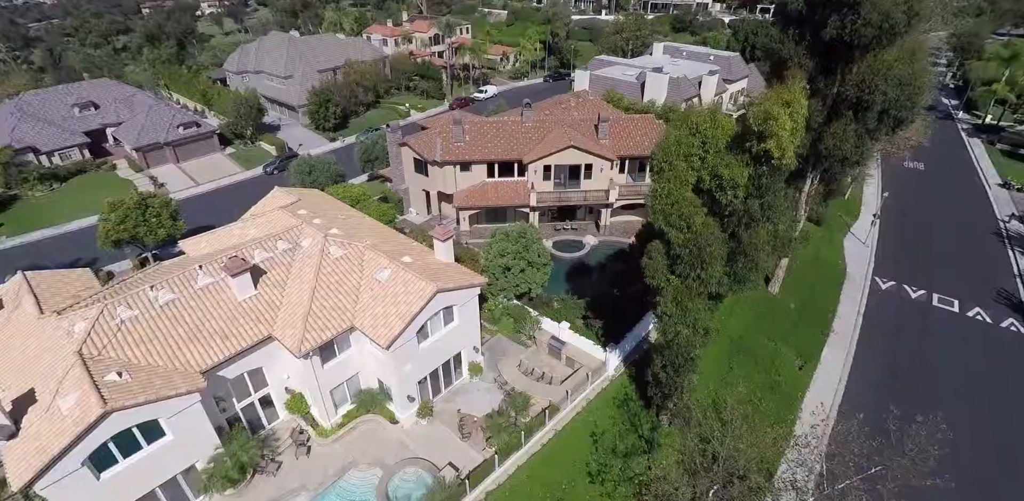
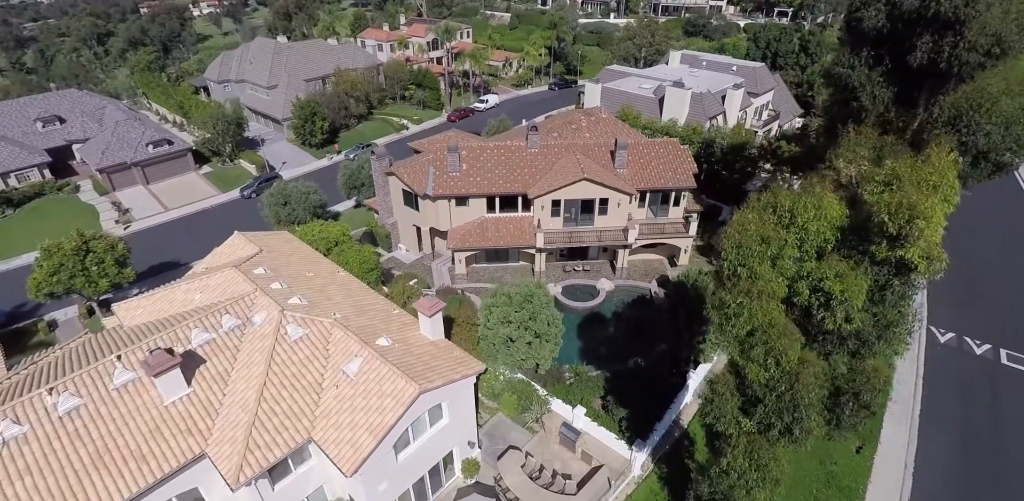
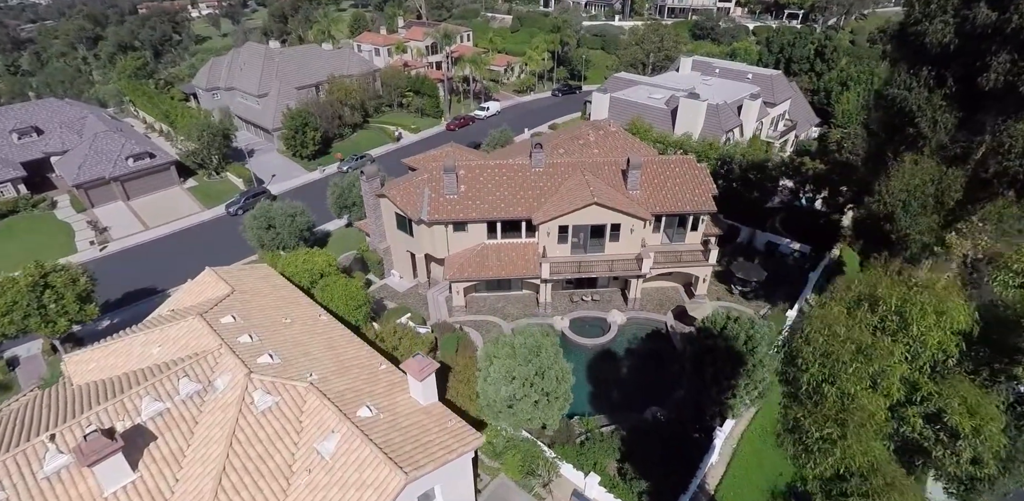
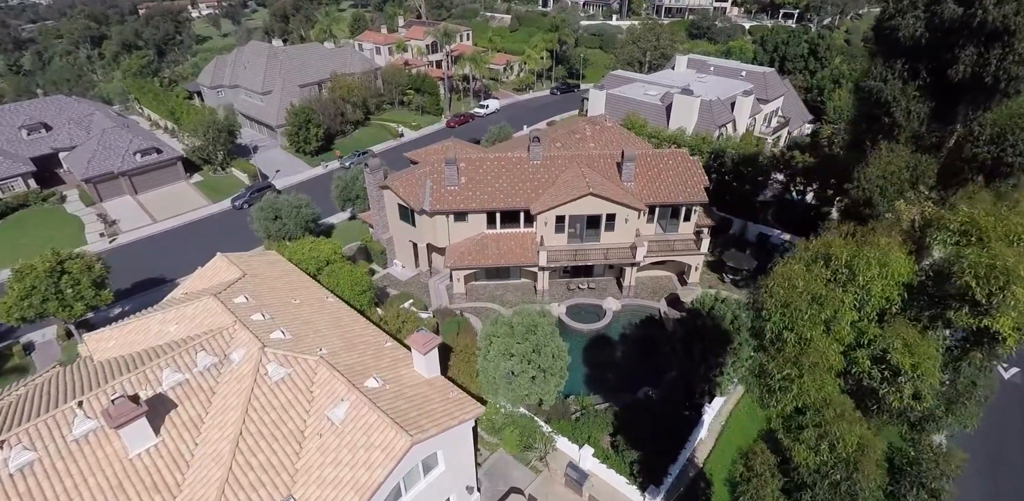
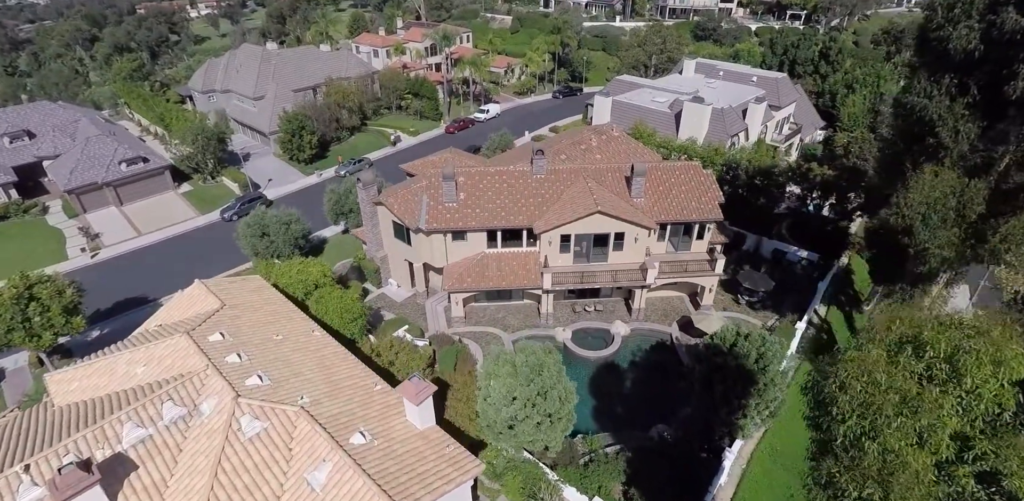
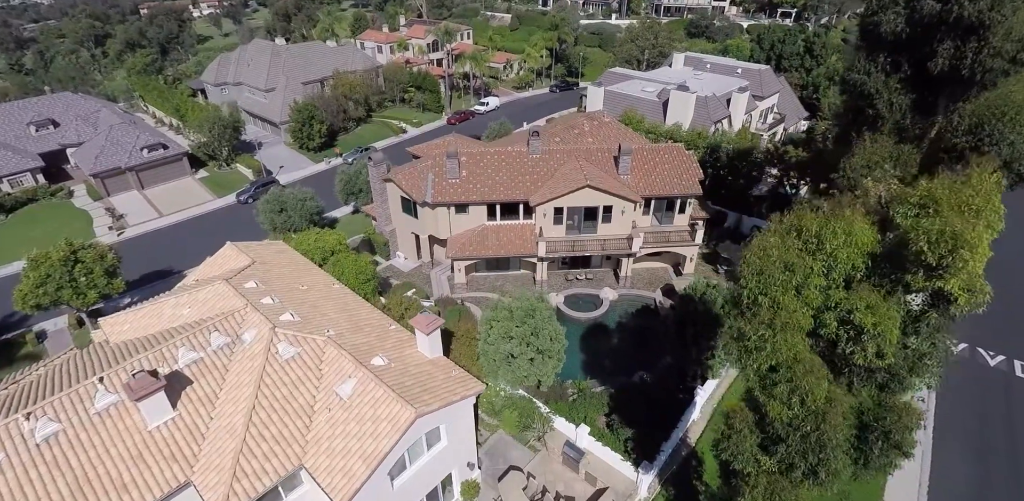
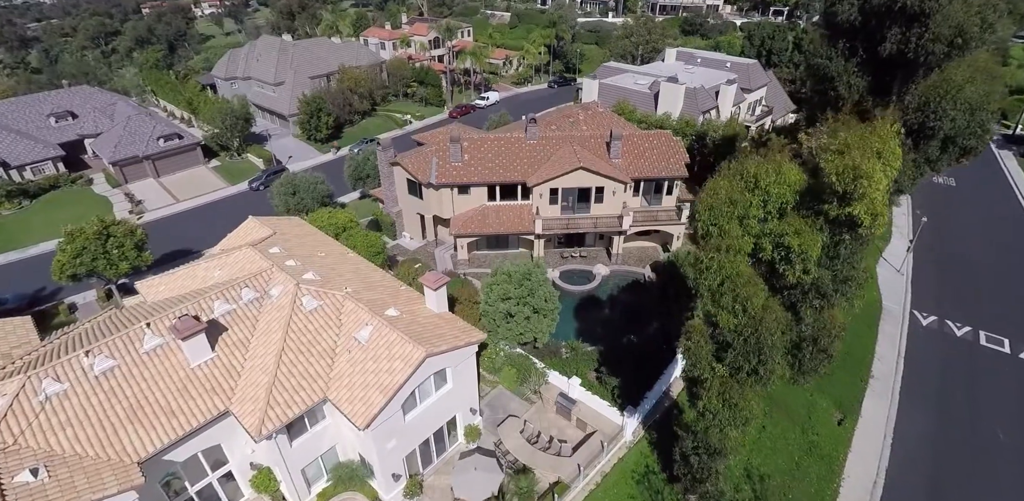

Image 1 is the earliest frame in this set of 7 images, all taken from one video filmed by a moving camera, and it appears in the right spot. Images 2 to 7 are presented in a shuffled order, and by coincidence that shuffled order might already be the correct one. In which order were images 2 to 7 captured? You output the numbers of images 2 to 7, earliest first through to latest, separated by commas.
7, 2, 6, 4, 3, 5
